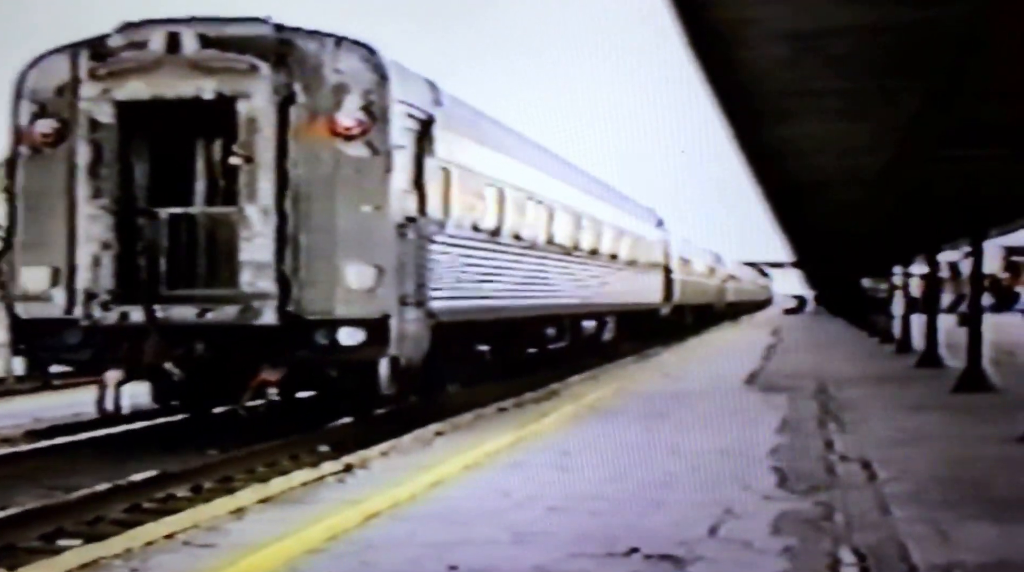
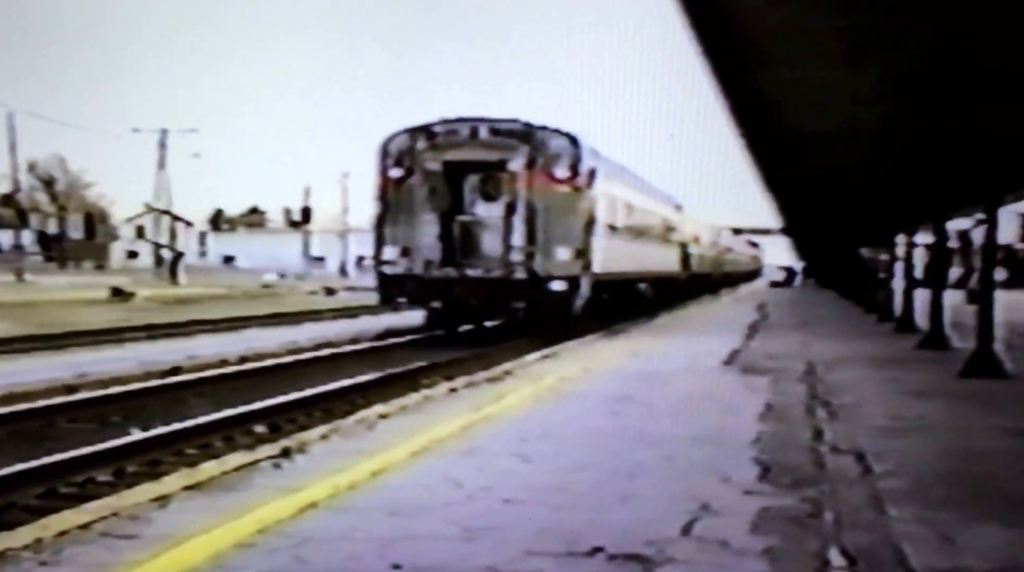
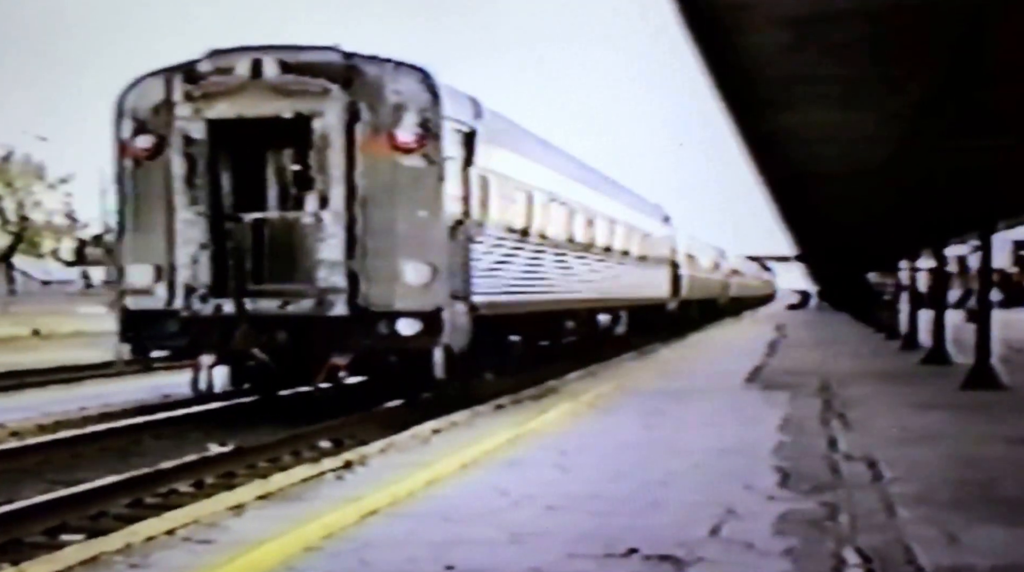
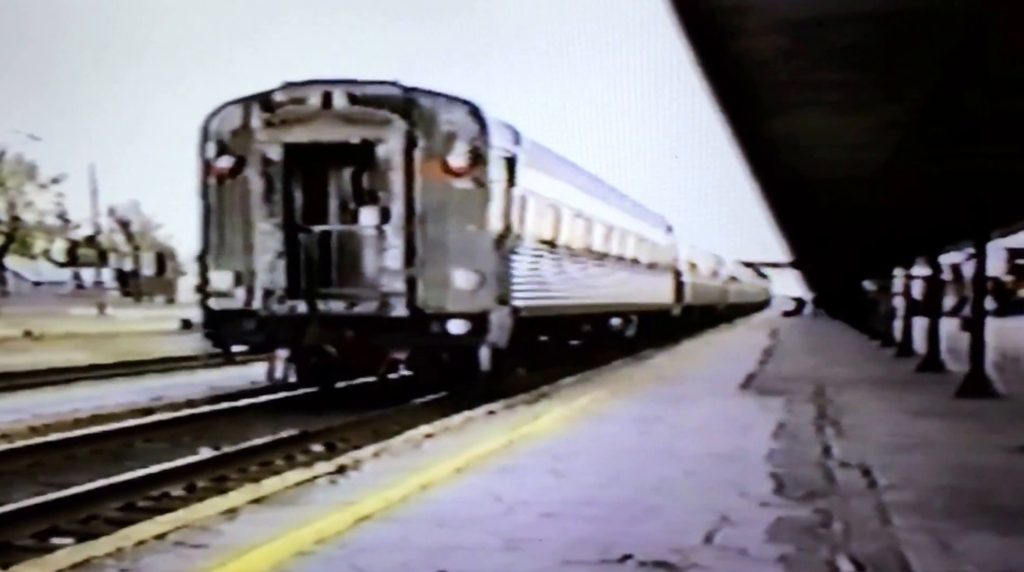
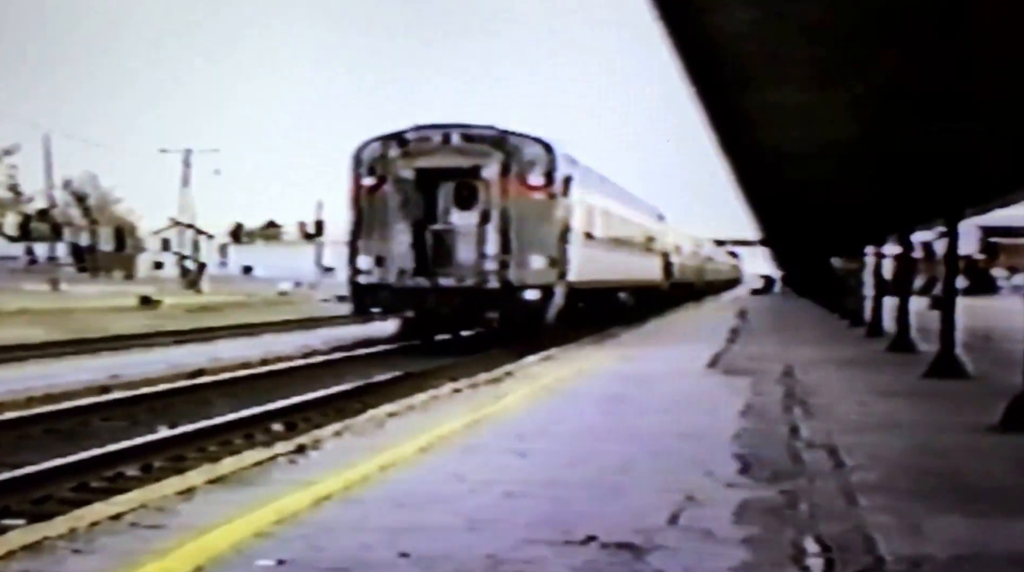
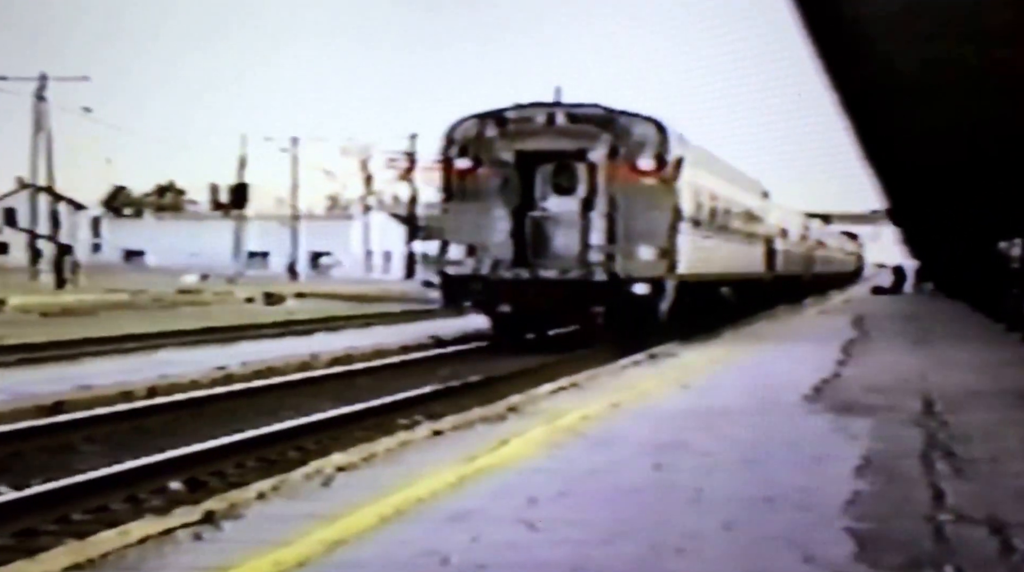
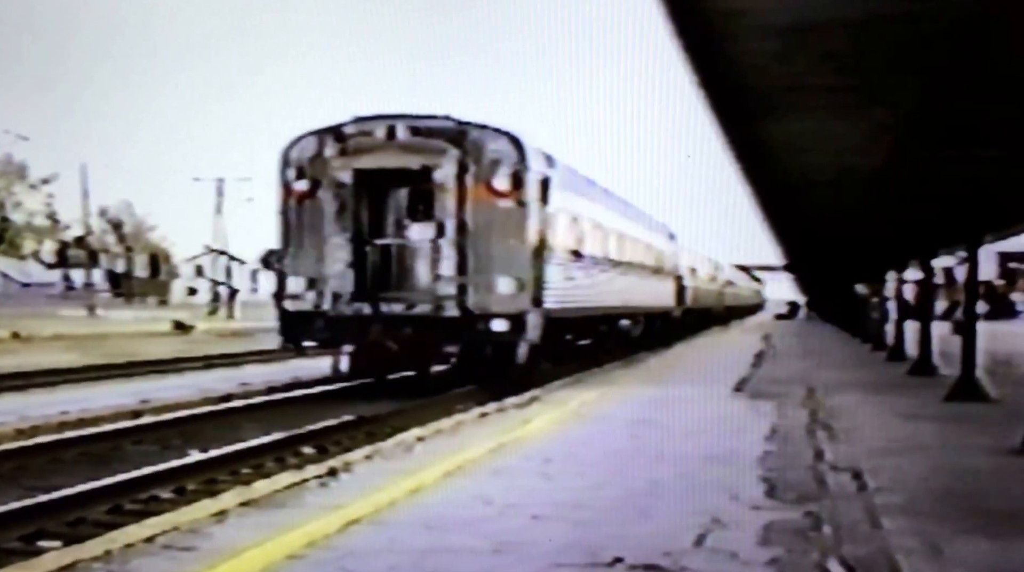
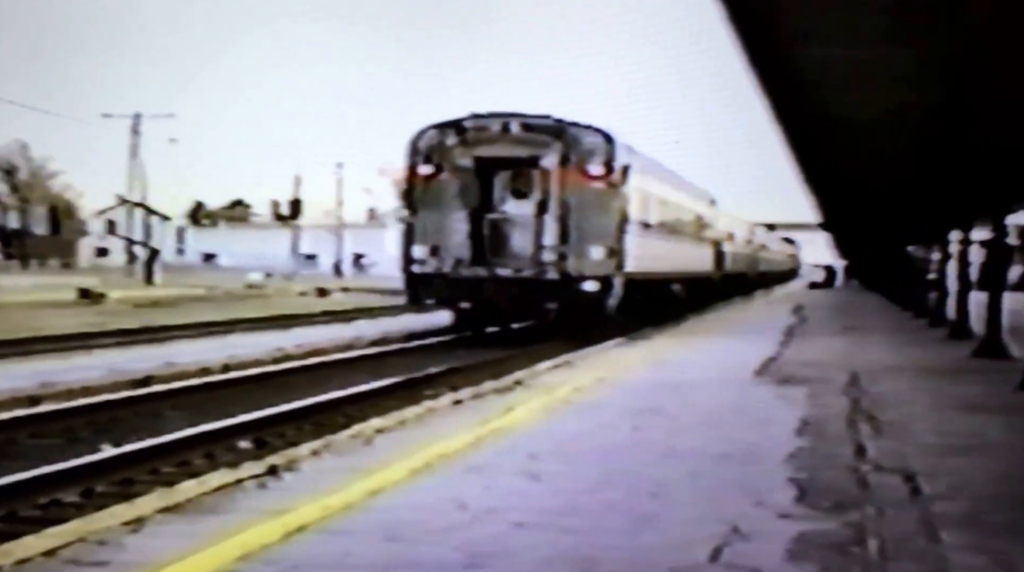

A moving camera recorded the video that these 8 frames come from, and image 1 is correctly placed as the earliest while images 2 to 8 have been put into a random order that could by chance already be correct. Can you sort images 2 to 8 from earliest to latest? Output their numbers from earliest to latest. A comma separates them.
3, 4, 7, 5, 2, 8, 6
